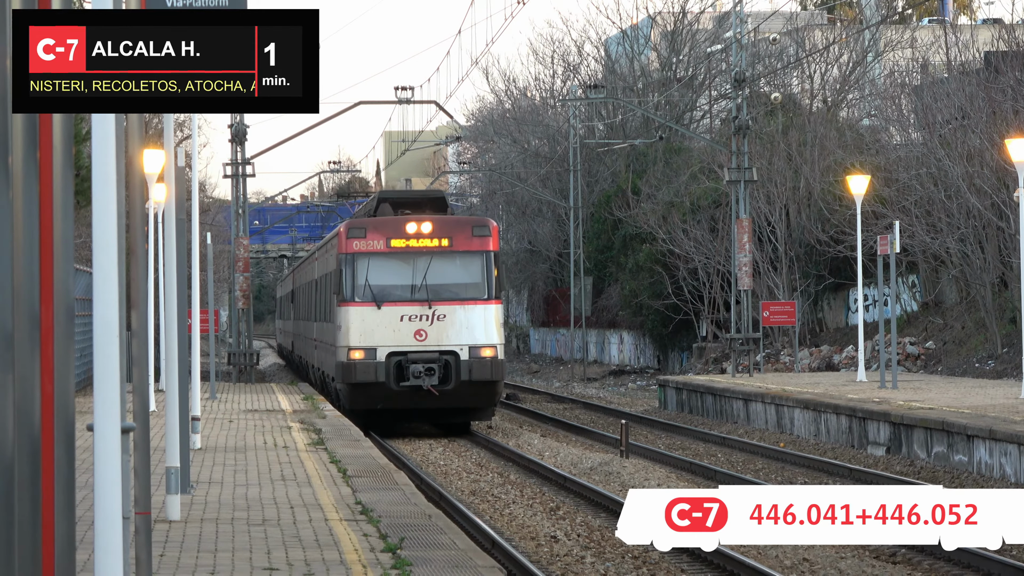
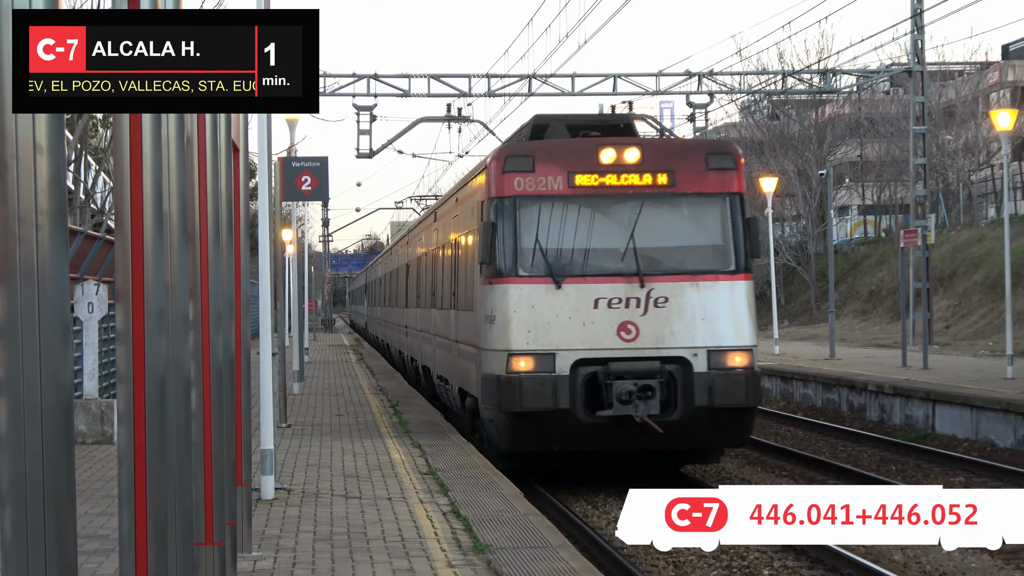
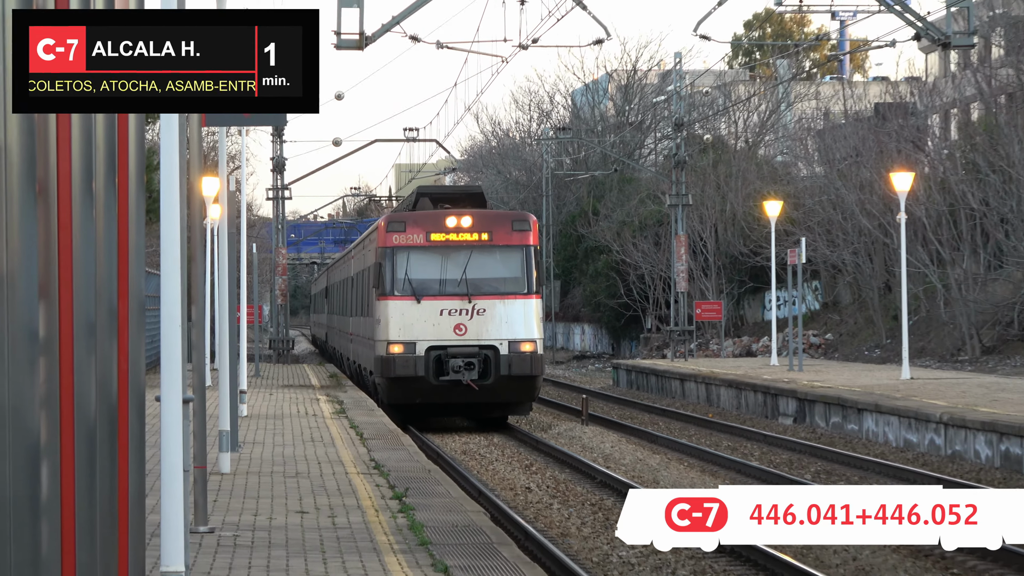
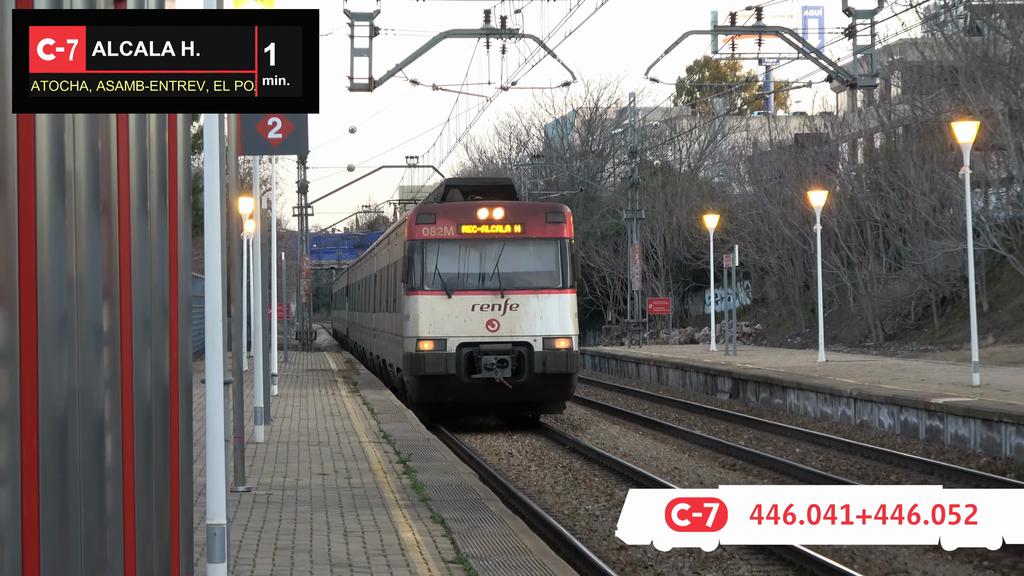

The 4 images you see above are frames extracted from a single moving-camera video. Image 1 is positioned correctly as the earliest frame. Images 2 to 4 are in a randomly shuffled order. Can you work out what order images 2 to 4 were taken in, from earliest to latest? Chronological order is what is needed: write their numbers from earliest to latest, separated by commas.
3, 4, 2
